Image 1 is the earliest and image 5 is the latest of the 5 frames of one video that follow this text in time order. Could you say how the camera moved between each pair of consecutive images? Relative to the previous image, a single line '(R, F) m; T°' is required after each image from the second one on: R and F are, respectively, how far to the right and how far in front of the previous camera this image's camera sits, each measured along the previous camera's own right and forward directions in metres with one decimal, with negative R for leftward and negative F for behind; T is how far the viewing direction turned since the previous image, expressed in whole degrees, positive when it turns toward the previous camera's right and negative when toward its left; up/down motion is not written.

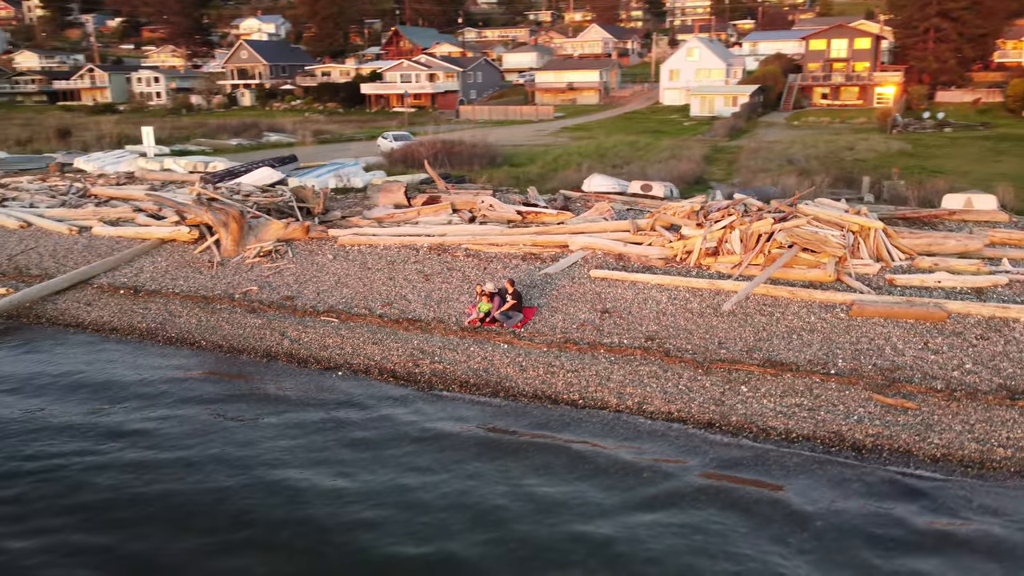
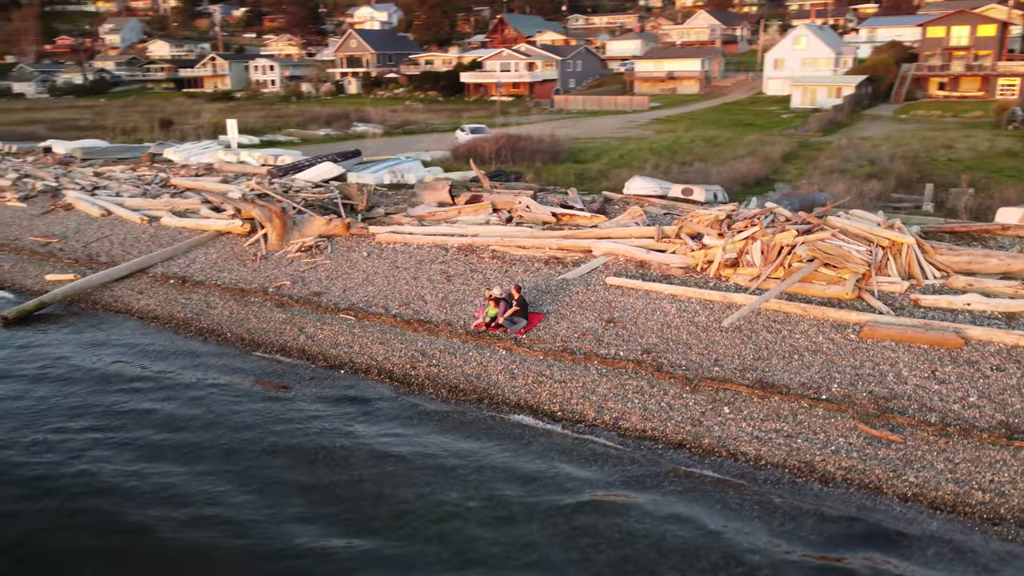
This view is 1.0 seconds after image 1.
(+1.8, 0.0) m; -8°
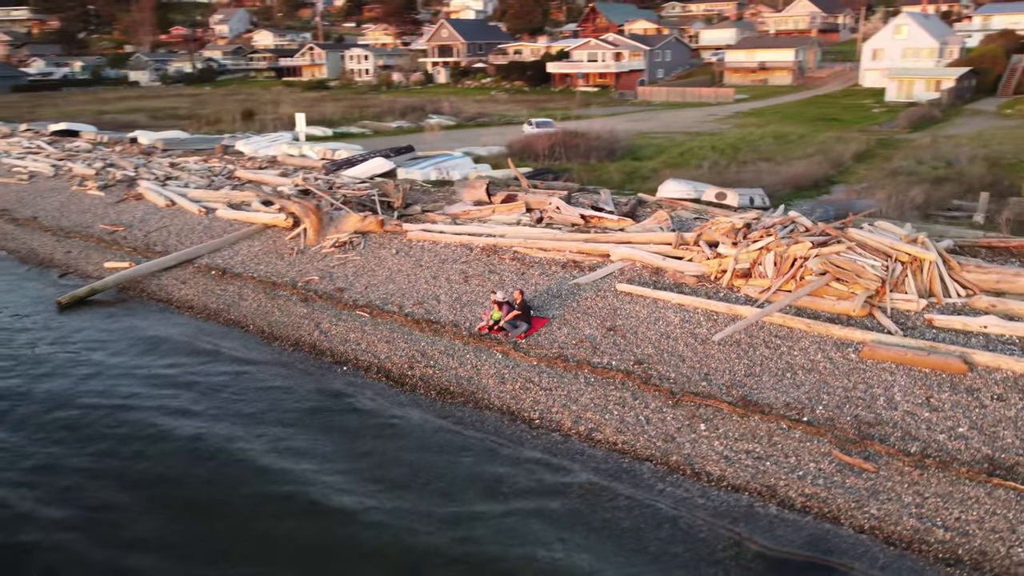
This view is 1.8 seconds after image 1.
(+1.7, -0.1) m; -7°
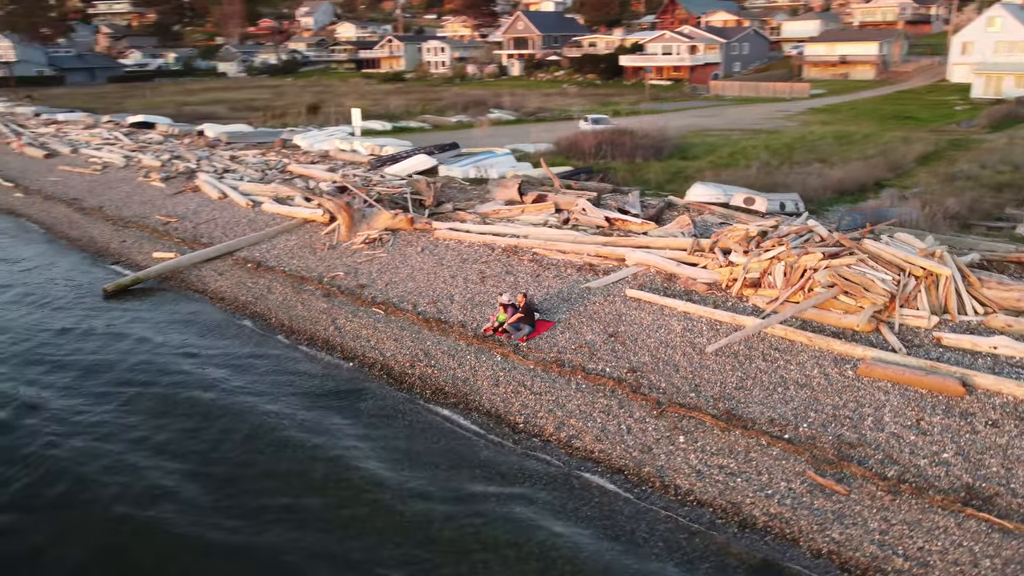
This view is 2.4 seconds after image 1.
(+1.4, -0.1) m; -5°
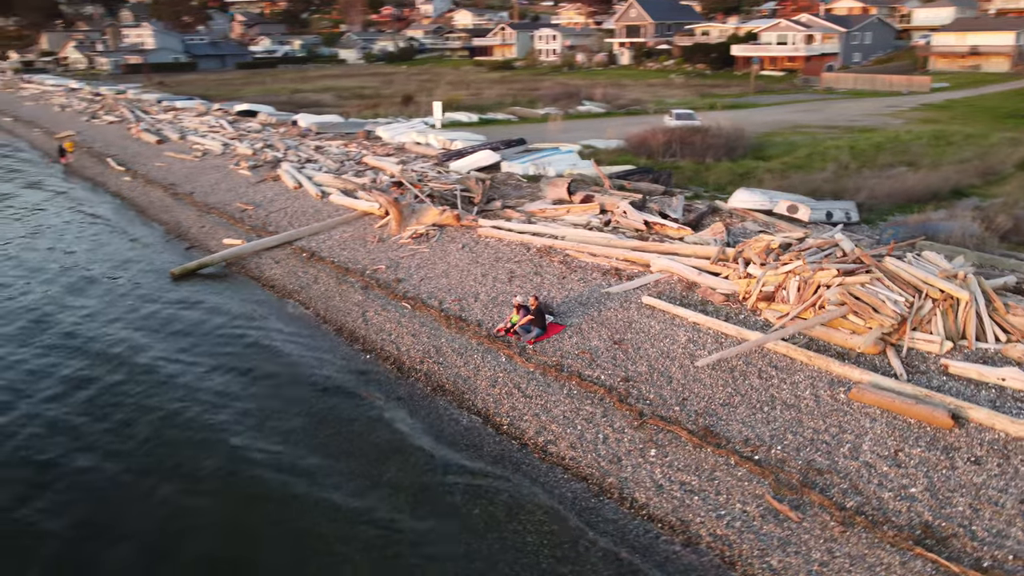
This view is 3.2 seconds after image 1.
(+1.9, -0.2) m; -8°
